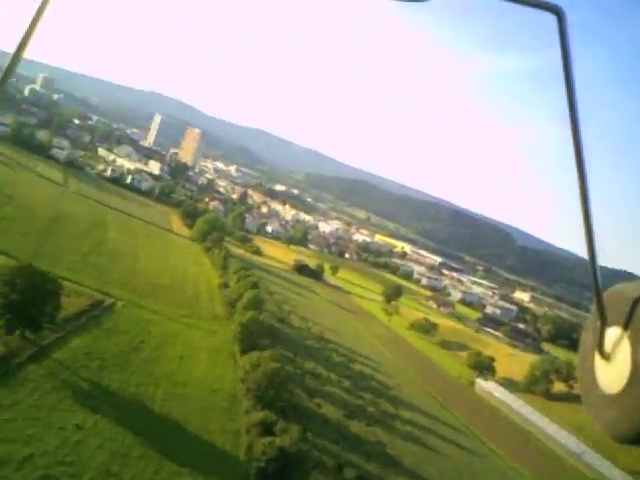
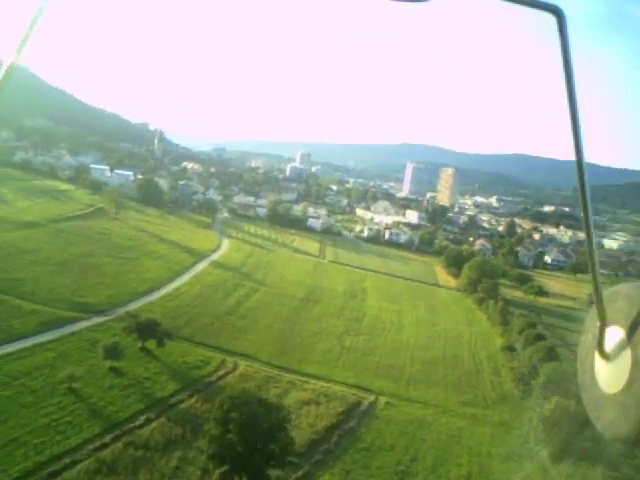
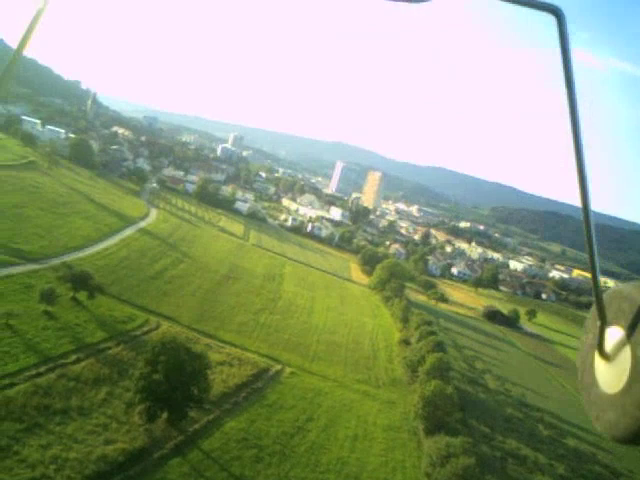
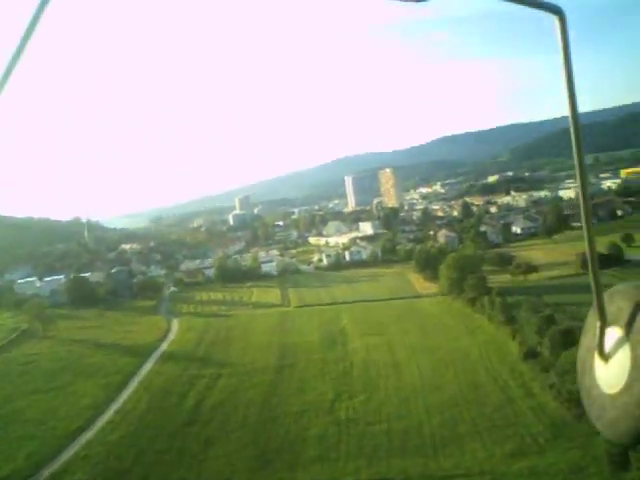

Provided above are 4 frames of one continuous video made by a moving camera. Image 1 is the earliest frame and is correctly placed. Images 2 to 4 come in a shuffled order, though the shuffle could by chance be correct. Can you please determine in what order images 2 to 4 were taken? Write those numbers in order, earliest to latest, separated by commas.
3, 2, 4
